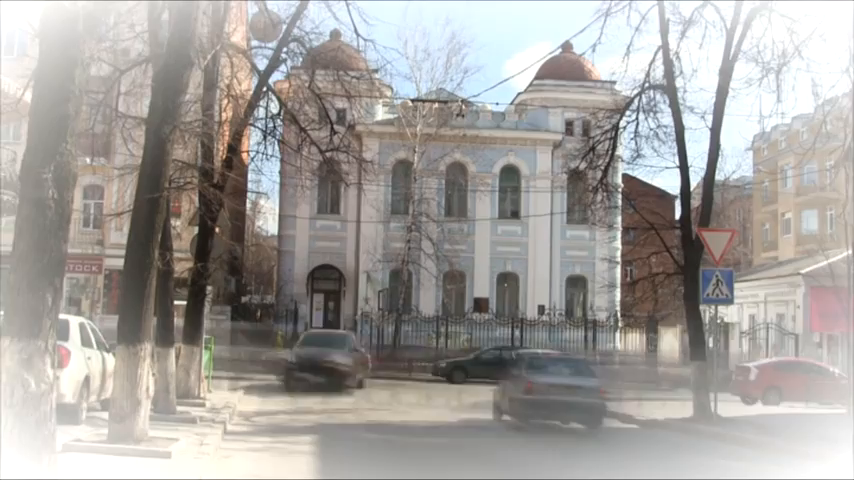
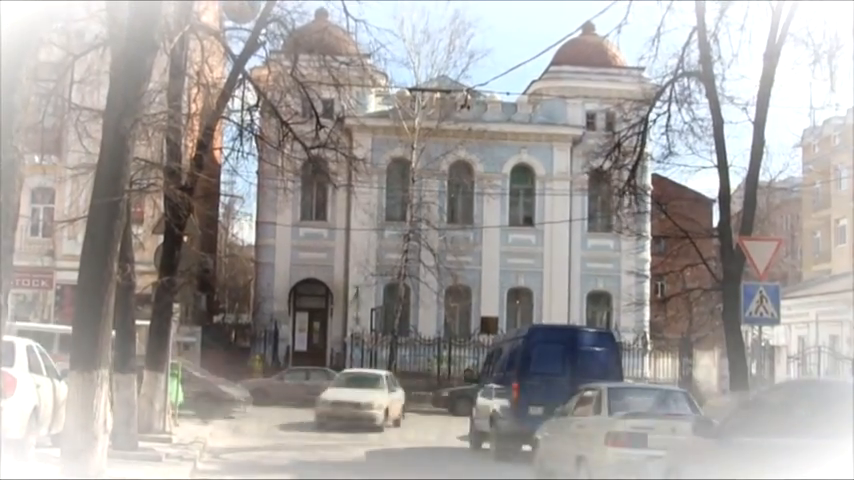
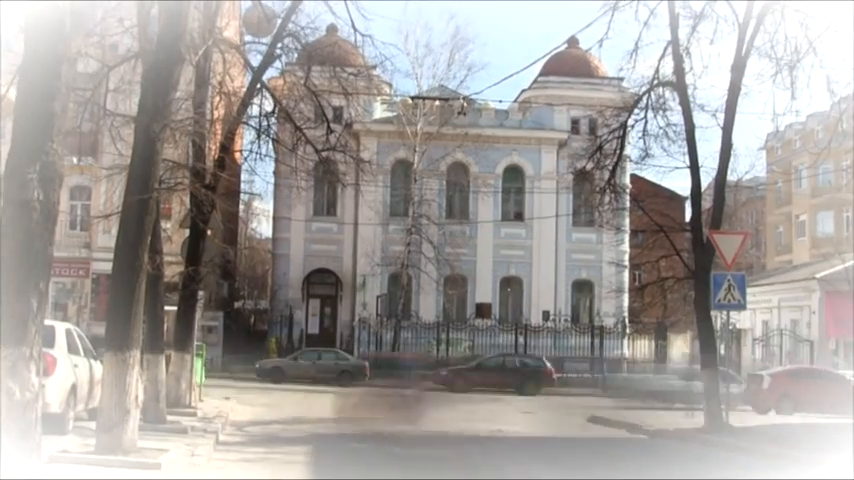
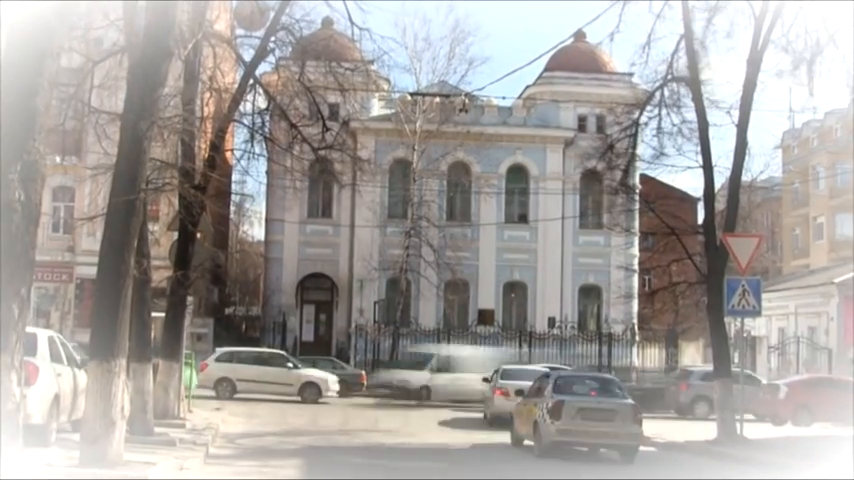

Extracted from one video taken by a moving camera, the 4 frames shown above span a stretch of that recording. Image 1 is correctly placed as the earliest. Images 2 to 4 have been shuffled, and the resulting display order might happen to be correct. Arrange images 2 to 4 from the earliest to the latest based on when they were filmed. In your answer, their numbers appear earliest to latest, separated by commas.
3, 4, 2
